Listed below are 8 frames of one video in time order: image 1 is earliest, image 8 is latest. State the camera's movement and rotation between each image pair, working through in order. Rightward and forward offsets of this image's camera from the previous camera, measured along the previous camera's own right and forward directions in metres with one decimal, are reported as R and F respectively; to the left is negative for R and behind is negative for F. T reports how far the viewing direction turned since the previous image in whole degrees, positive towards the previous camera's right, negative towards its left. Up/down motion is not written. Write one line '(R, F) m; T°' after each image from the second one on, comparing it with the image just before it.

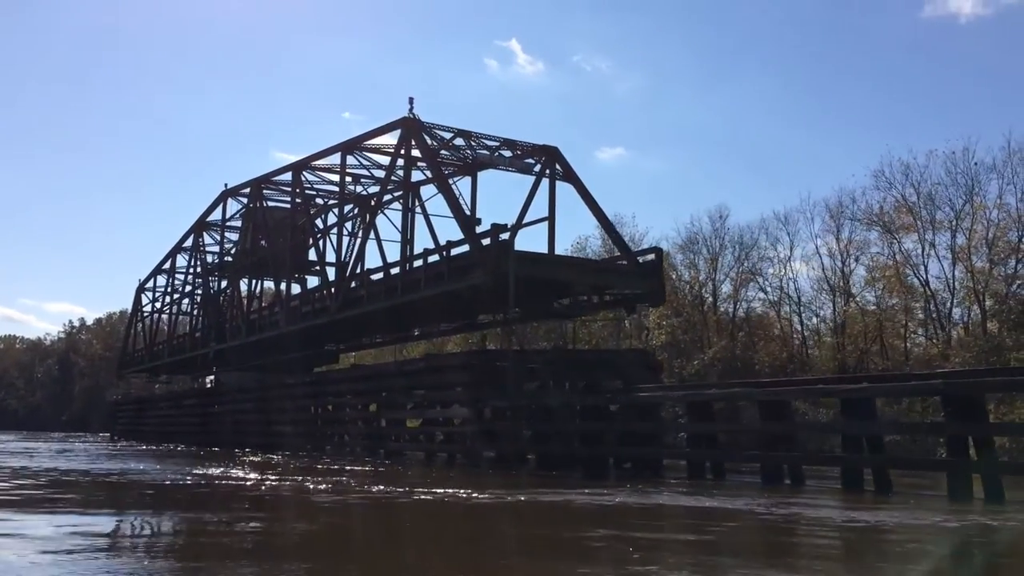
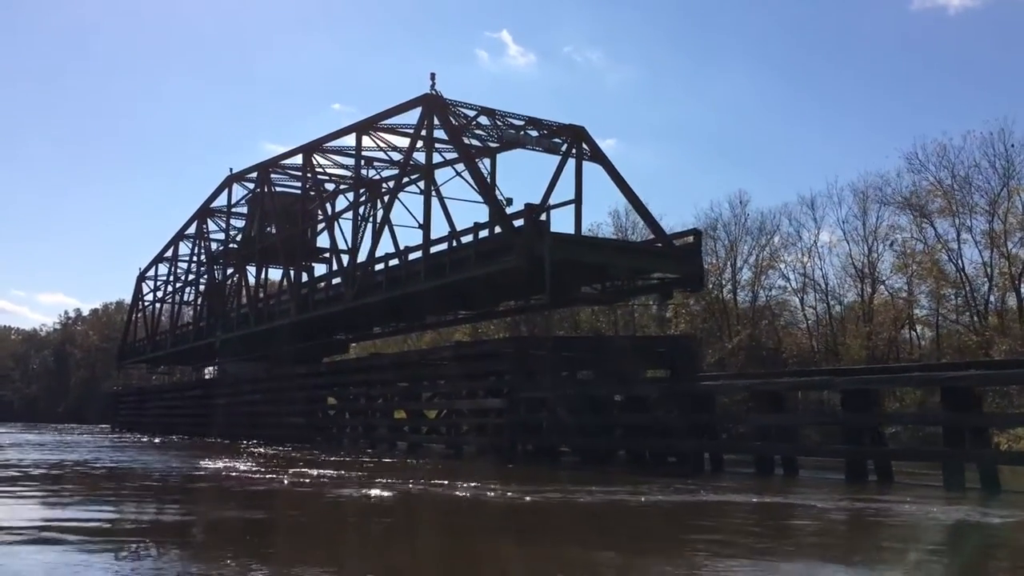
(-0.6, +0.9) m; 0°
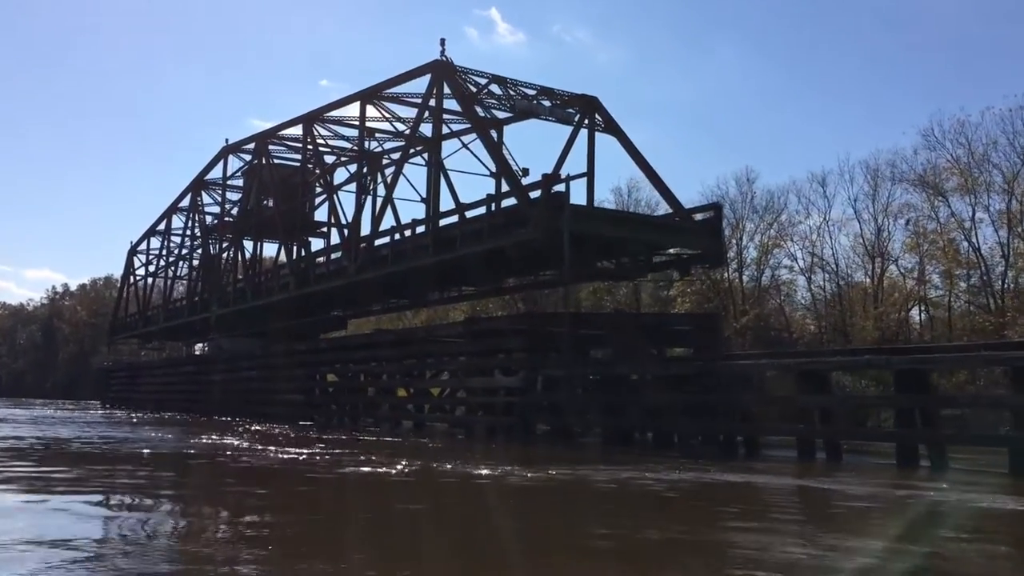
(-0.4, +0.6) m; +1°
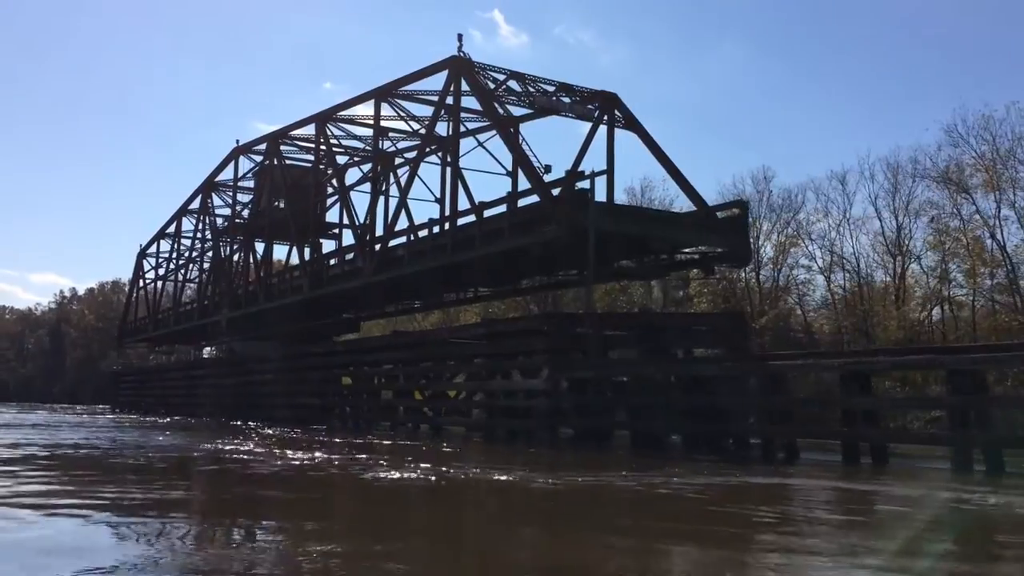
(-0.3, +0.4) m; 0°
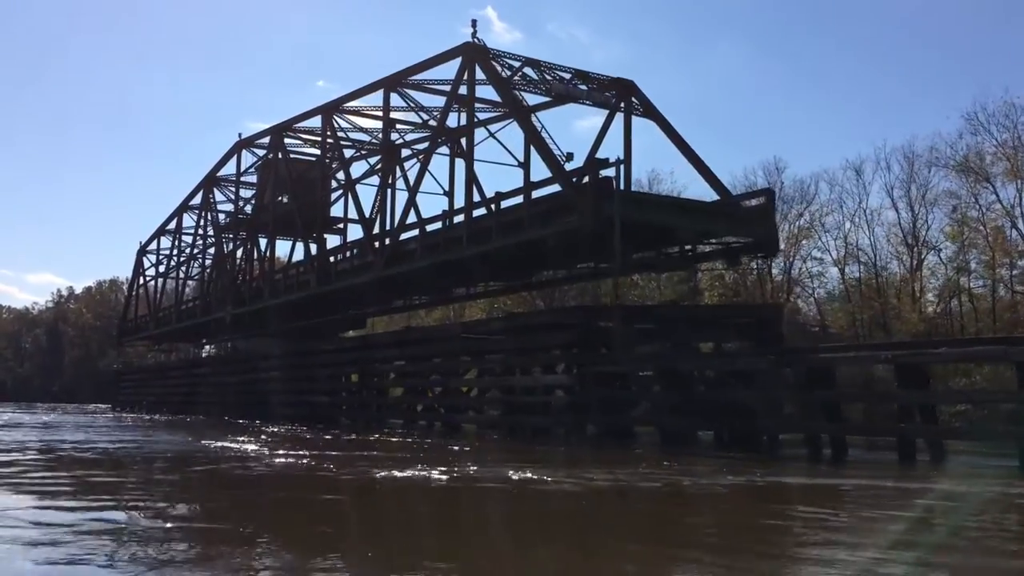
(-0.4, +0.5) m; 0°
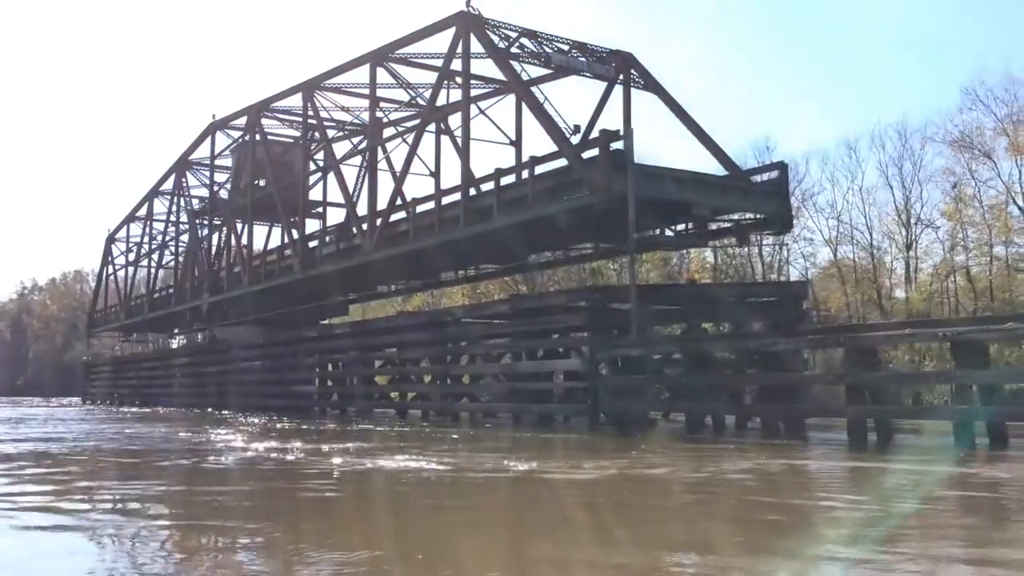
(-0.5, +0.8) m; +2°
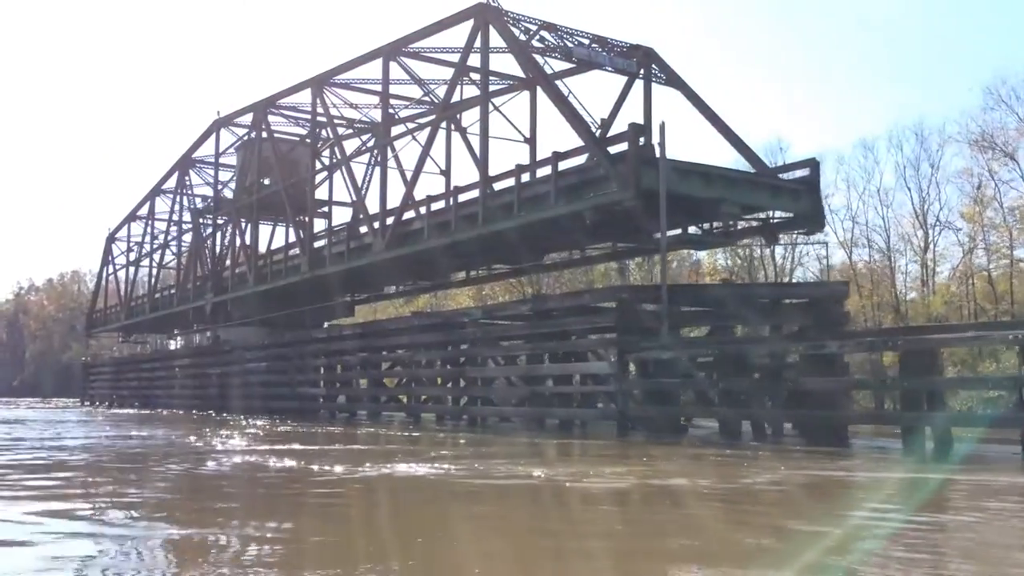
(-0.4, +0.5) m; 0°
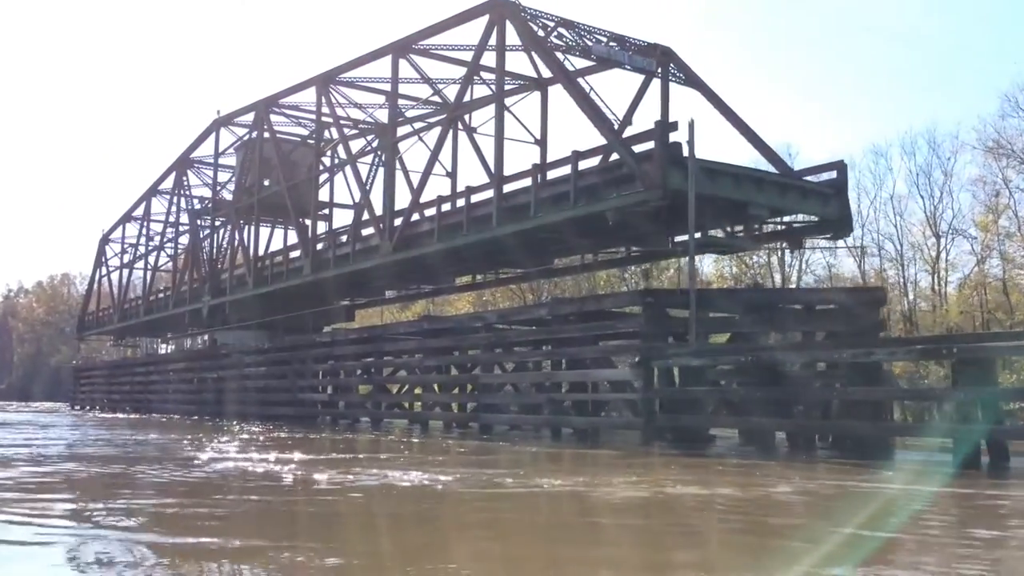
(-0.4, +0.5) m; +1°
